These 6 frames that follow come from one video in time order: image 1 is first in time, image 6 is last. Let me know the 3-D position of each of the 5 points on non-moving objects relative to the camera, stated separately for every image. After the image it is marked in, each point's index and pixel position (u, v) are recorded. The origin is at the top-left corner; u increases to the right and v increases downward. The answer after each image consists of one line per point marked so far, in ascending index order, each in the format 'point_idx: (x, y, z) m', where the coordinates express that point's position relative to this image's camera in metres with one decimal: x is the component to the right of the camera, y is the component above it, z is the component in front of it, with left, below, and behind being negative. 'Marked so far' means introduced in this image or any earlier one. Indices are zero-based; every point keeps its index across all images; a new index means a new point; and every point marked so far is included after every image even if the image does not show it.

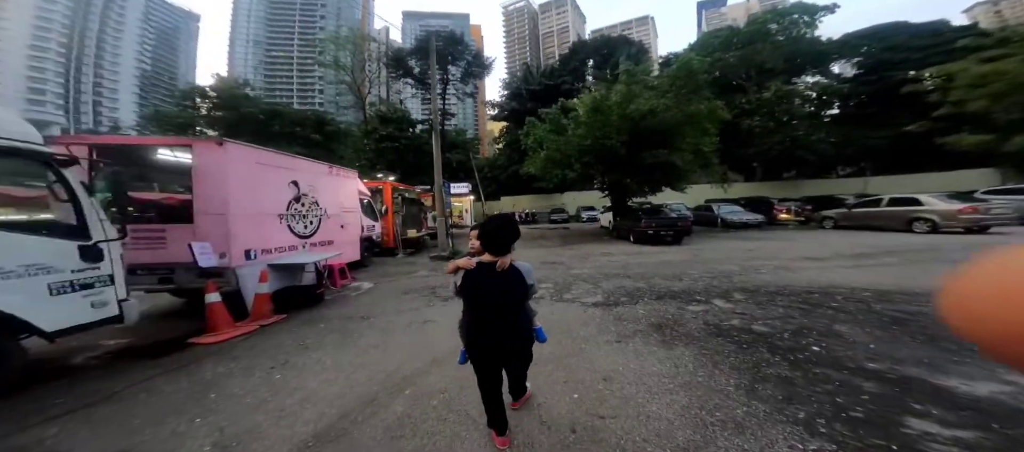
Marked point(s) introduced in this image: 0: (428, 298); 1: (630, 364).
0: (-1.4, -1.3, +5.8) m
1: (+1.0, -1.2, +2.8) m
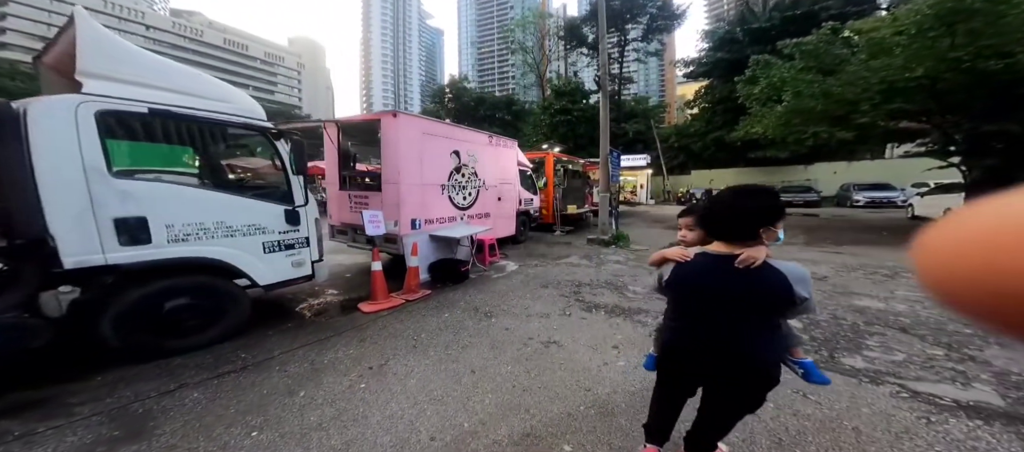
0: (+0.8, -1.0, +4.3) m
1: (+1.4, -1.1, +0.5) m
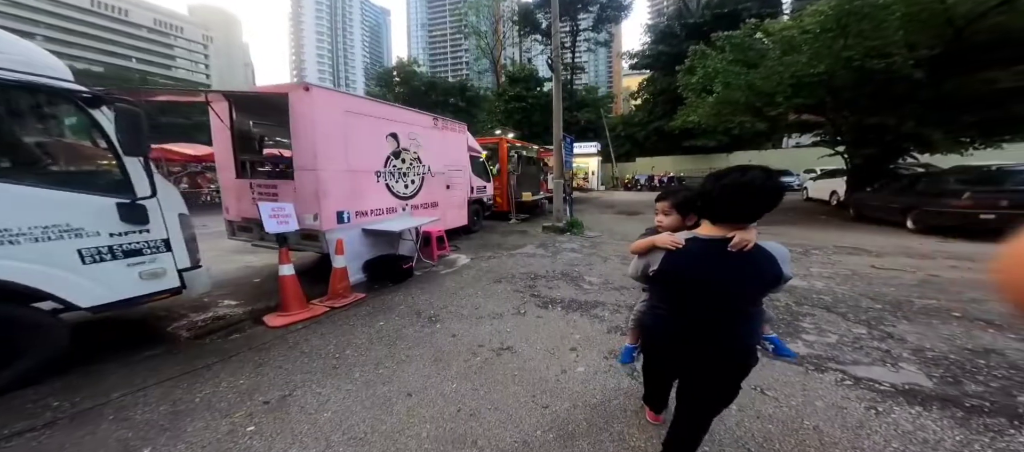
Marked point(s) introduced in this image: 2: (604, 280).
0: (+0.2, -0.9, +4.0) m
1: (+1.3, -1.1, +0.4) m
2: (+1.3, -0.8, +4.6) m
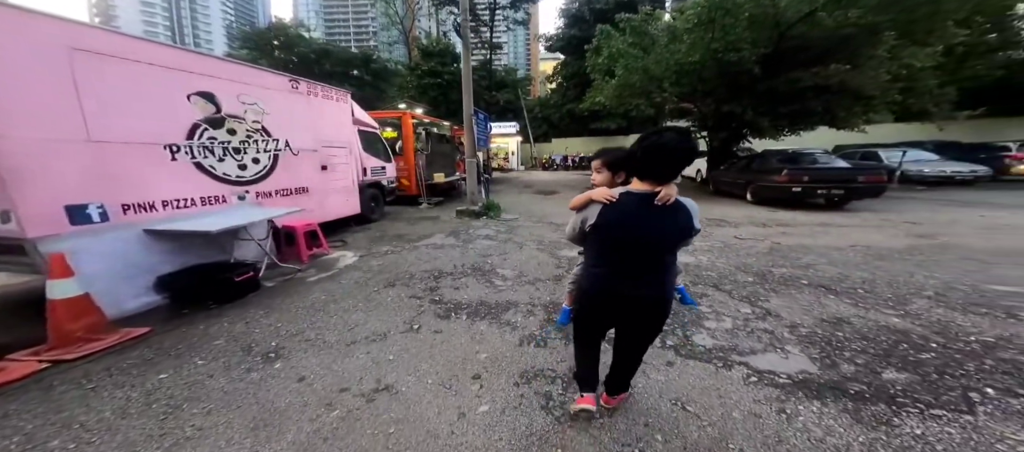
0: (-0.9, -0.8, +3.3) m
1: (+1.2, -1.2, +0.2) m
2: (0.0, -0.6, +4.2) m
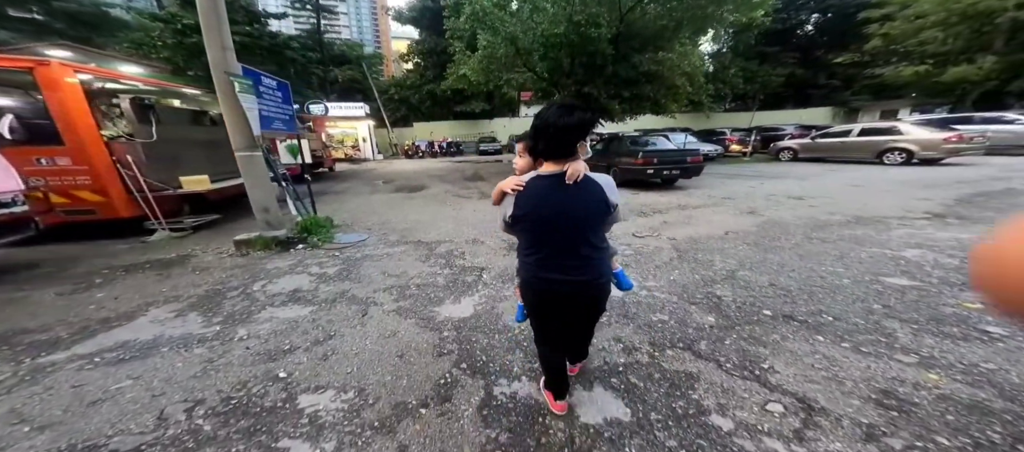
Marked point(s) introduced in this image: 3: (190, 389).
0: (-1.5, -1.3, +0.8) m
1: (+1.8, -1.6, -1.2) m
2: (-1.0, -1.0, +1.9) m
3: (-1.9, -1.0, +2.1) m
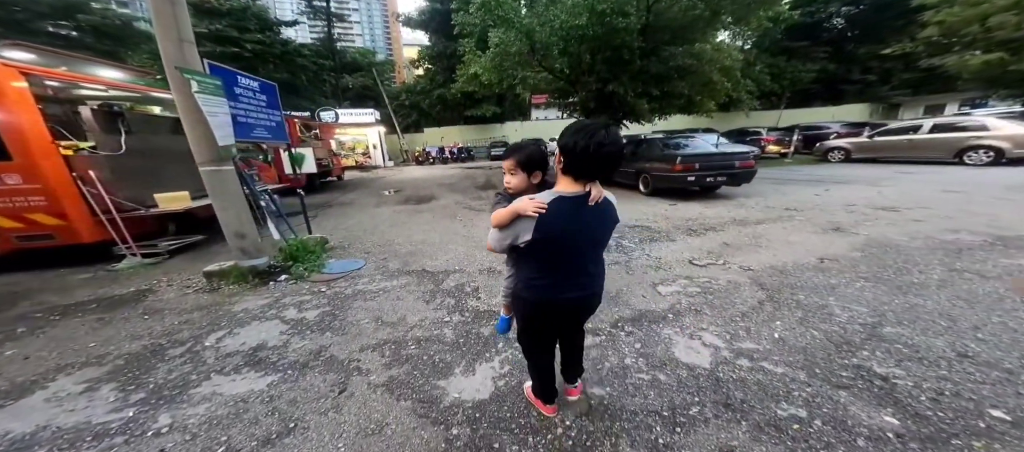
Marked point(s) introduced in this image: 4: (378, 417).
0: (-1.3, -1.6, 0.0) m
1: (+1.8, -1.8, -2.2) m
2: (-0.8, -1.3, +1.1) m
3: (-1.7, -1.2, +1.3) m
4: (-0.8, -1.1, +1.9) m
